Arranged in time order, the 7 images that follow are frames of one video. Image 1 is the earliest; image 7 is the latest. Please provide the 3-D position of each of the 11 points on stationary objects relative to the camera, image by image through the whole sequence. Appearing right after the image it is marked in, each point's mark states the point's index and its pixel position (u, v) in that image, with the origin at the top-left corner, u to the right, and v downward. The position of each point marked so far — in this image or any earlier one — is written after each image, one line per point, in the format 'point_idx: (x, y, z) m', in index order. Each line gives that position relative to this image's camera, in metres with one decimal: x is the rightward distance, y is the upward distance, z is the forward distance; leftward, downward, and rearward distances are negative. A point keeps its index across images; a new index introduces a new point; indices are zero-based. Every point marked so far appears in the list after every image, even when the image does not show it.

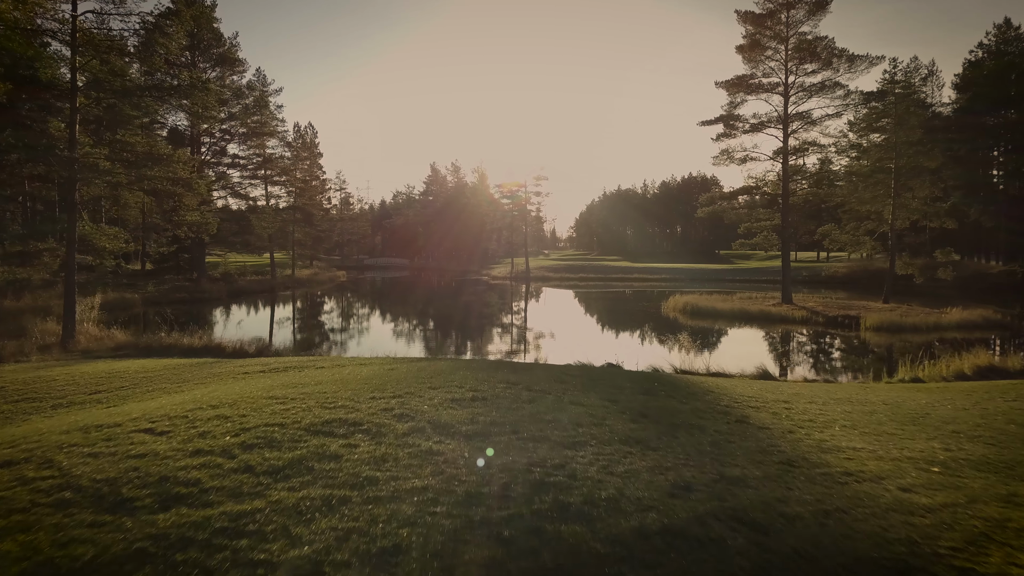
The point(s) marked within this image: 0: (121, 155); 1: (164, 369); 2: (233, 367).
0: (-9.3, +3.1, +12.1) m
1: (-5.3, -1.2, +7.8) m
2: (-4.0, -1.1, +7.4) m
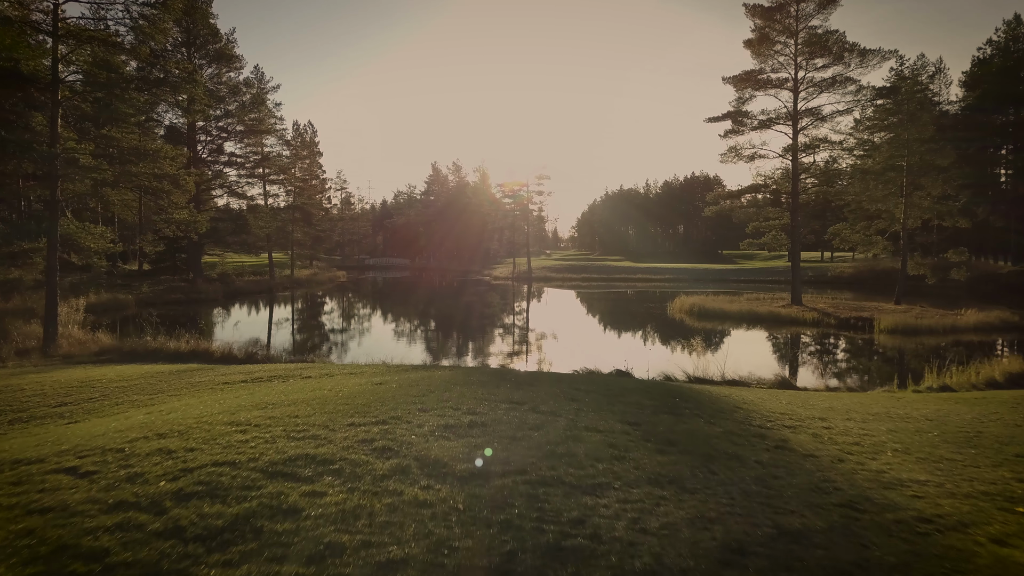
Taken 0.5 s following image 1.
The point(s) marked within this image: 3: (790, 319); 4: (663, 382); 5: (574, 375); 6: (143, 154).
0: (-9.2, +3.1, +11.6) m
1: (-5.3, -1.2, +7.3) m
2: (-4.0, -1.2, +6.9) m
3: (+10.6, -1.2, +19.6) m
4: (+2.2, -1.3, +7.1) m
5: (+0.9, -1.2, +7.2) m
6: (-8.7, +3.1, +12.0) m
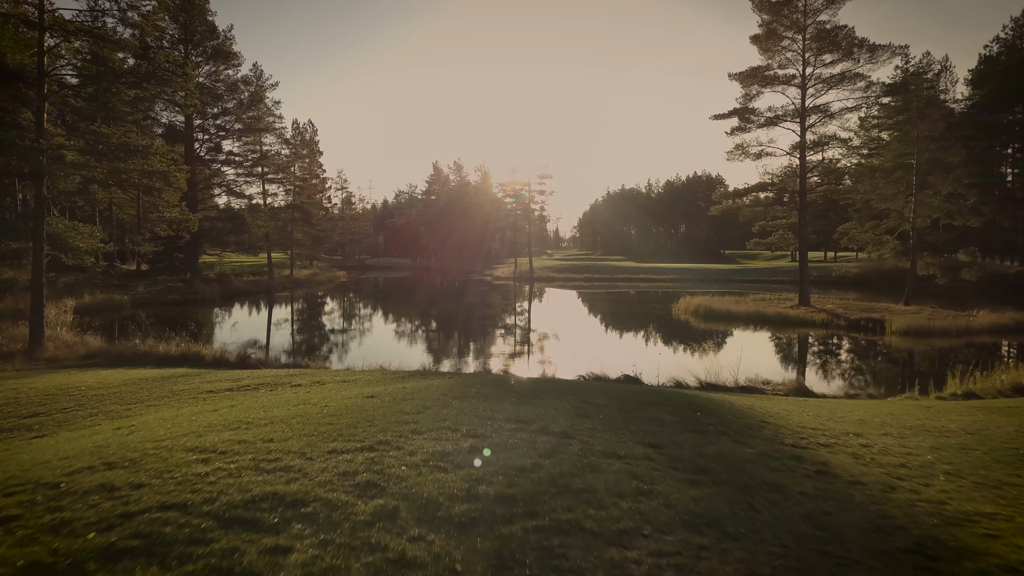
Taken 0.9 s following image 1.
0: (-9.2, +3.1, +11.3) m
1: (-5.2, -1.3, +7.0) m
2: (-4.0, -1.2, +6.5) m
3: (+10.7, -1.2, +19.2) m
4: (+2.2, -1.3, +6.7) m
5: (+0.9, -1.3, +6.8) m
6: (-8.7, +3.1, +11.6) m
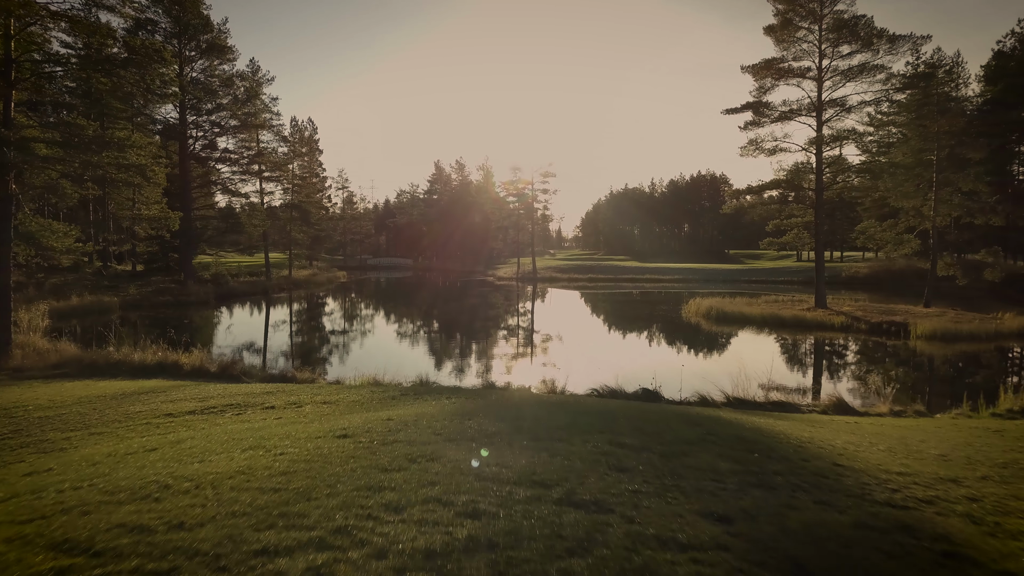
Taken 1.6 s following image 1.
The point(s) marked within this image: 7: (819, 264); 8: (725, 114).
0: (-9.1, +3.0, +10.5) m
1: (-5.1, -1.3, +6.2) m
2: (-3.9, -1.2, +5.7) m
3: (+10.8, -1.3, +18.3) m
4: (+2.3, -1.4, +5.9) m
5: (+1.0, -1.3, +6.0) m
6: (-8.6, +3.0, +10.9) m
7: (+11.6, +0.9, +19.4) m
8: (+8.2, +6.7, +19.6) m
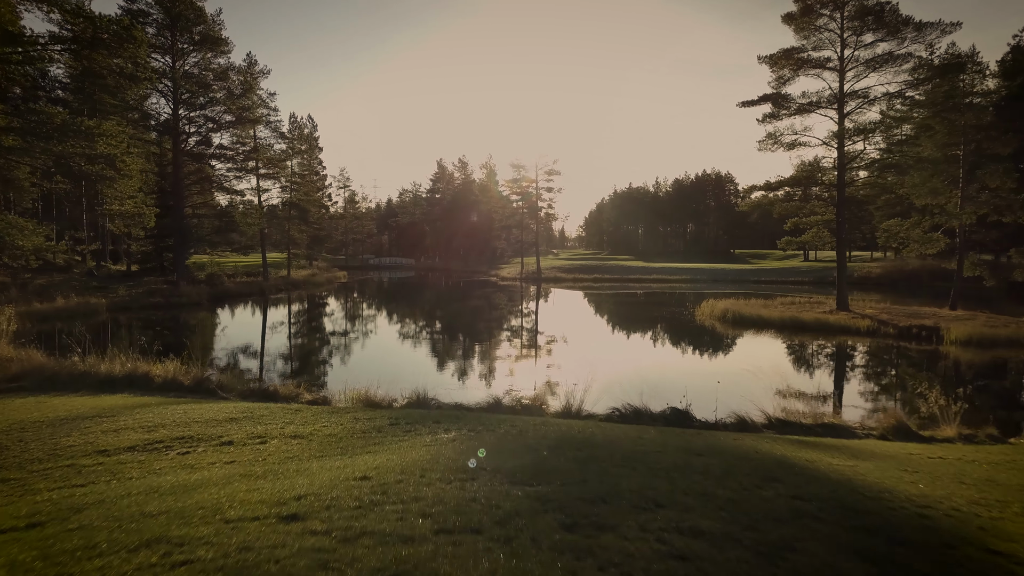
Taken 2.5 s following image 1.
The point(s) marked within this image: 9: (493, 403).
0: (-9.0, +3.0, +9.6) m
1: (-5.0, -1.4, +5.3) m
2: (-3.8, -1.3, +4.8) m
3: (+11.0, -1.3, +17.3) m
4: (+2.4, -1.5, +4.9) m
5: (+1.1, -1.4, +5.0) m
6: (-8.4, +3.0, +10.0) m
7: (+11.8, +0.8, +18.4) m
8: (+8.4, +6.6, +18.6) m
9: (-0.3, -1.6, +6.9) m
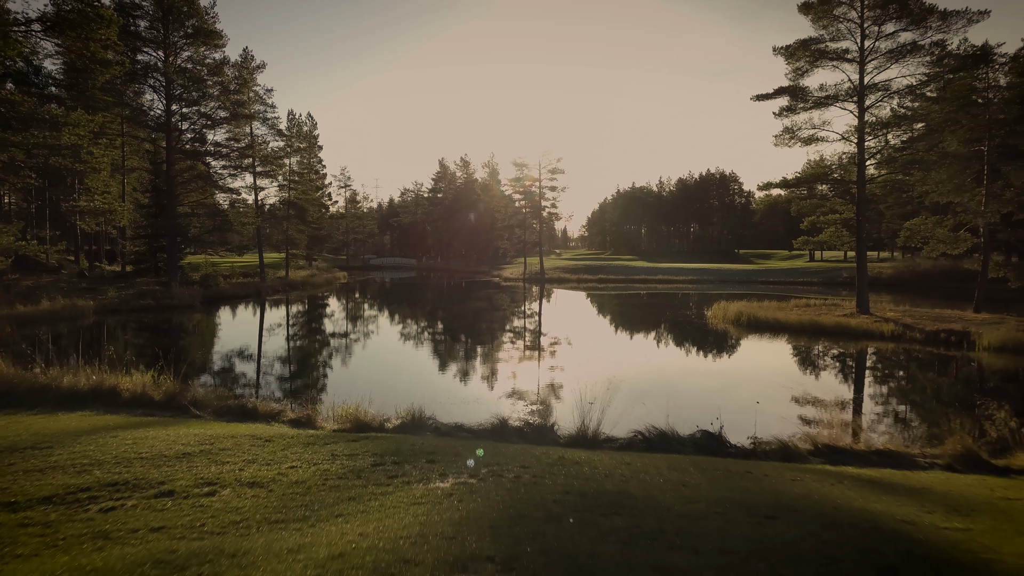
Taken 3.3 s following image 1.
0: (-8.9, +2.9, +8.8) m
1: (-4.9, -1.5, +4.5) m
2: (-3.7, -1.4, +4.0) m
3: (+11.2, -1.4, +16.4) m
4: (+2.5, -1.5, +4.1) m
5: (+1.2, -1.4, +4.2) m
6: (-8.3, +2.9, +9.2) m
7: (+11.9, +0.8, +17.5) m
8: (+8.5, +6.5, +17.8) m
9: (-0.2, -1.6, +6.1) m
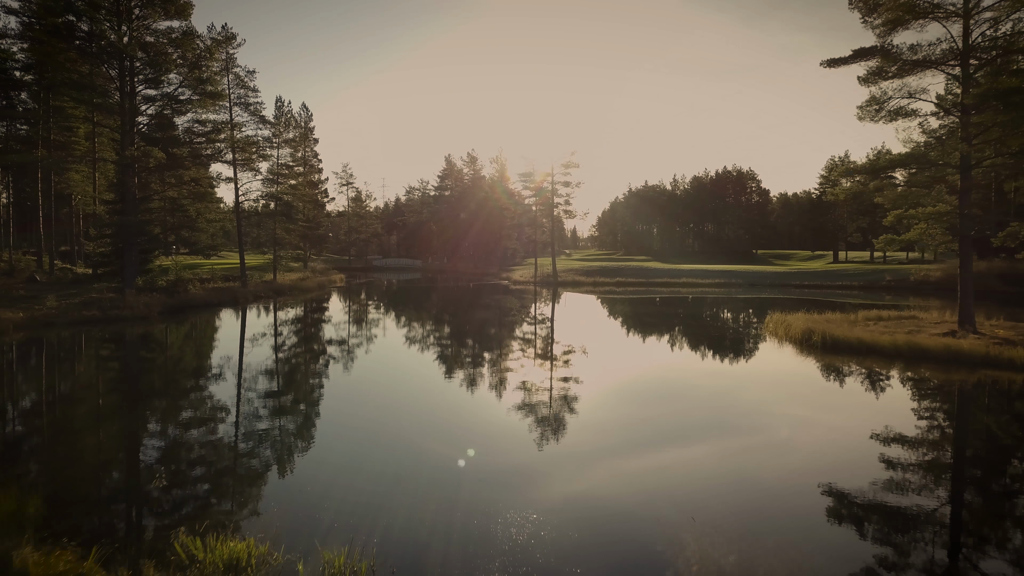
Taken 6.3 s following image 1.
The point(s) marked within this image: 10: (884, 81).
0: (-8.6, +2.6, +5.5) m
1: (-4.8, -1.7, +1.1) m
2: (-3.6, -1.7, +0.6) m
3: (+11.5, -1.7, +12.8) m
4: (+2.6, -1.8, +0.6) m
5: (+1.4, -1.7, +0.7) m
6: (-8.1, +2.6, +5.9) m
7: (+12.3, +0.5, +13.9) m
8: (+8.9, +6.2, +14.2) m
9: (0.0, -1.9, +2.7) m
10: (+10.2, +5.7, +13.9) m
